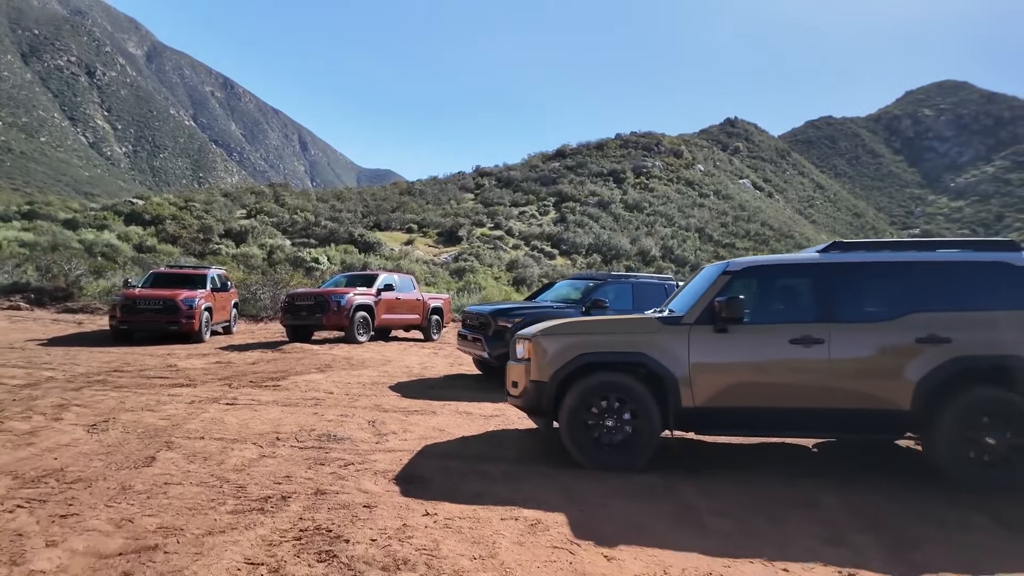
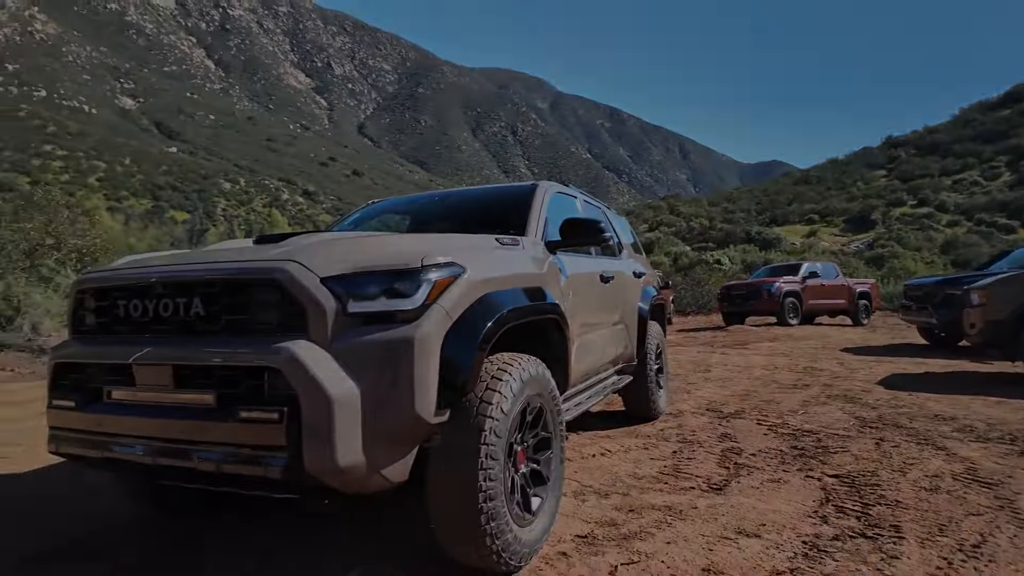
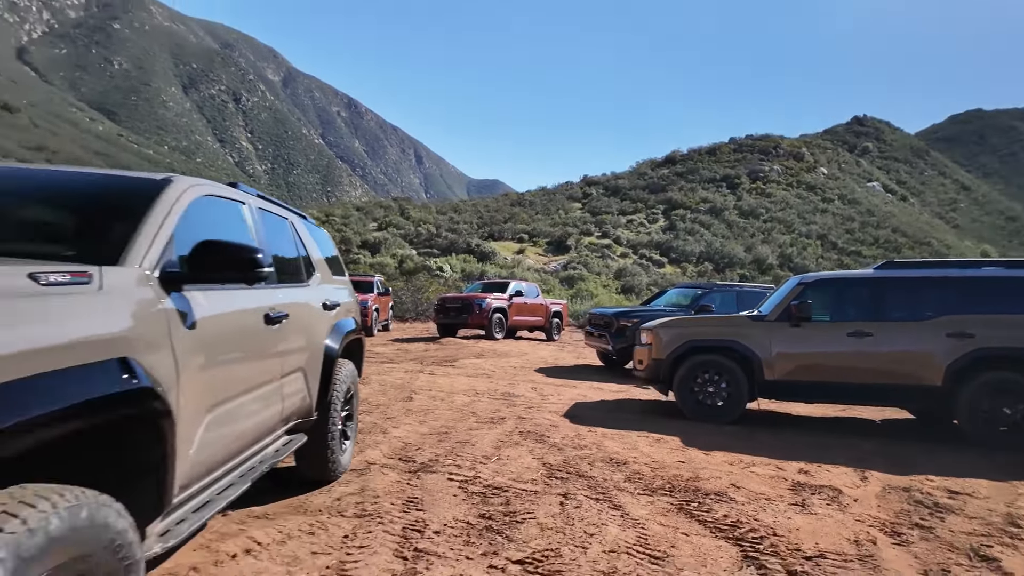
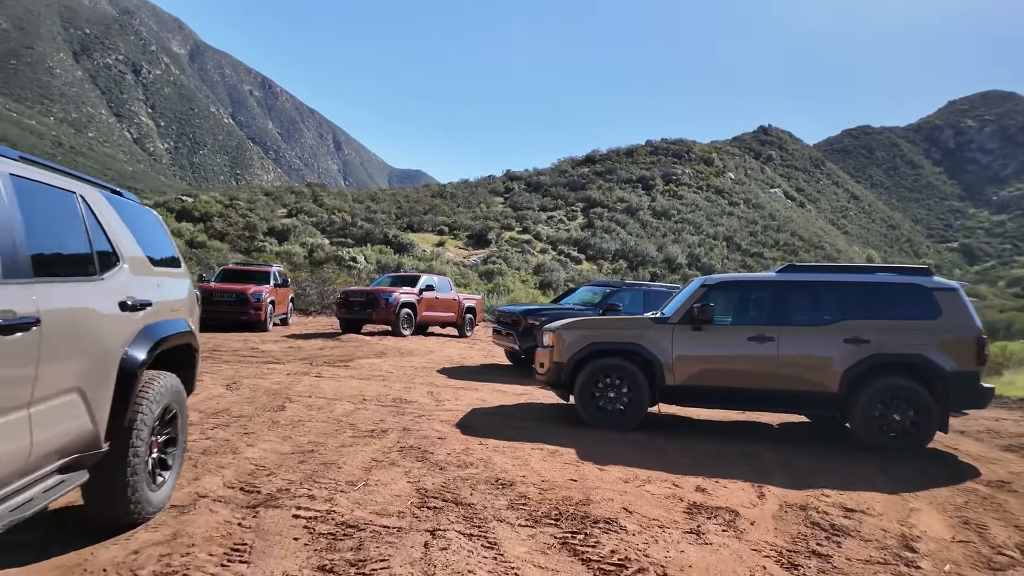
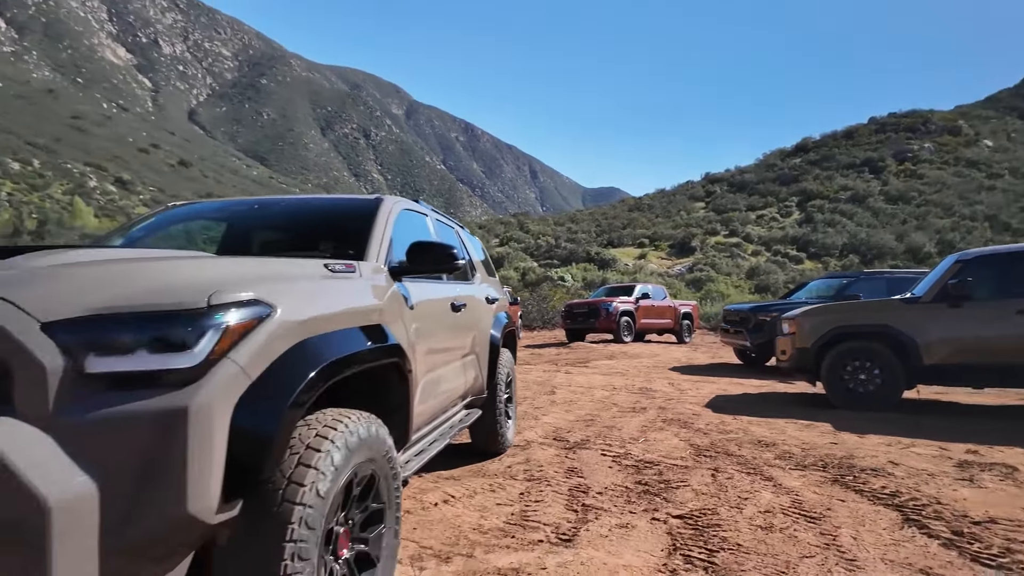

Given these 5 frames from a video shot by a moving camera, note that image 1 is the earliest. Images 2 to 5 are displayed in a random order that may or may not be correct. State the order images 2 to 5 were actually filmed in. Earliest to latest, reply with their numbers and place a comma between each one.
4, 3, 5, 2
